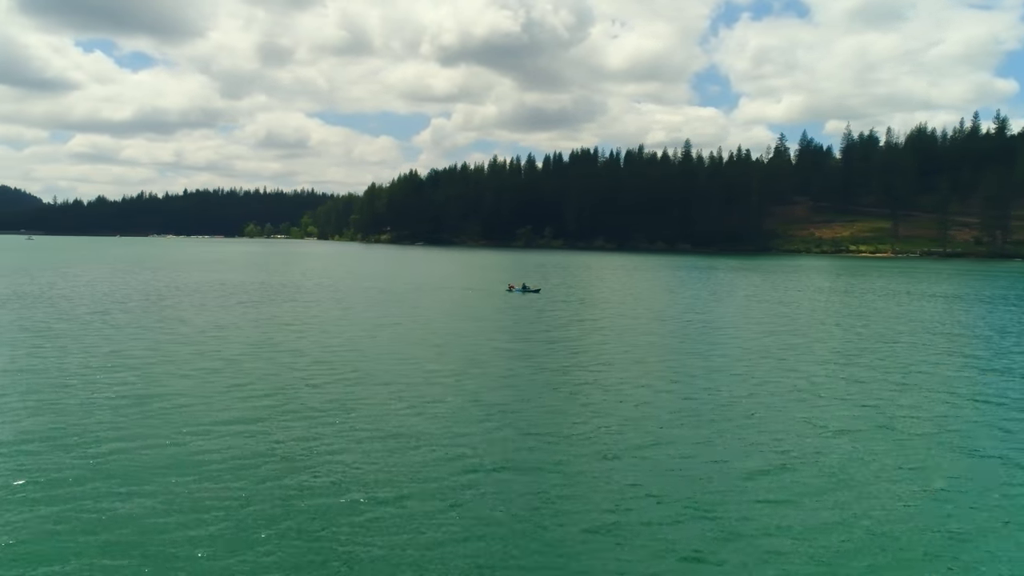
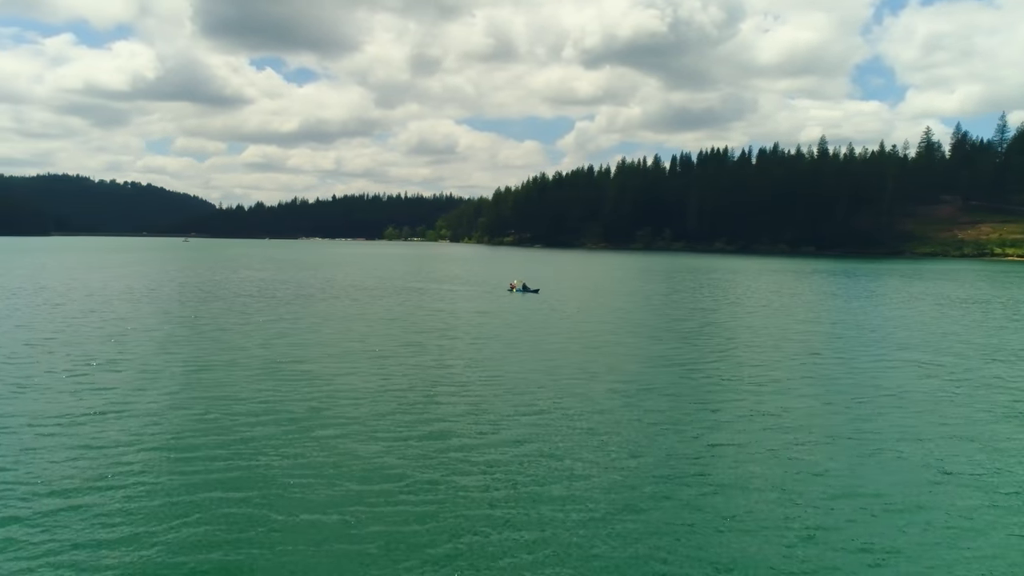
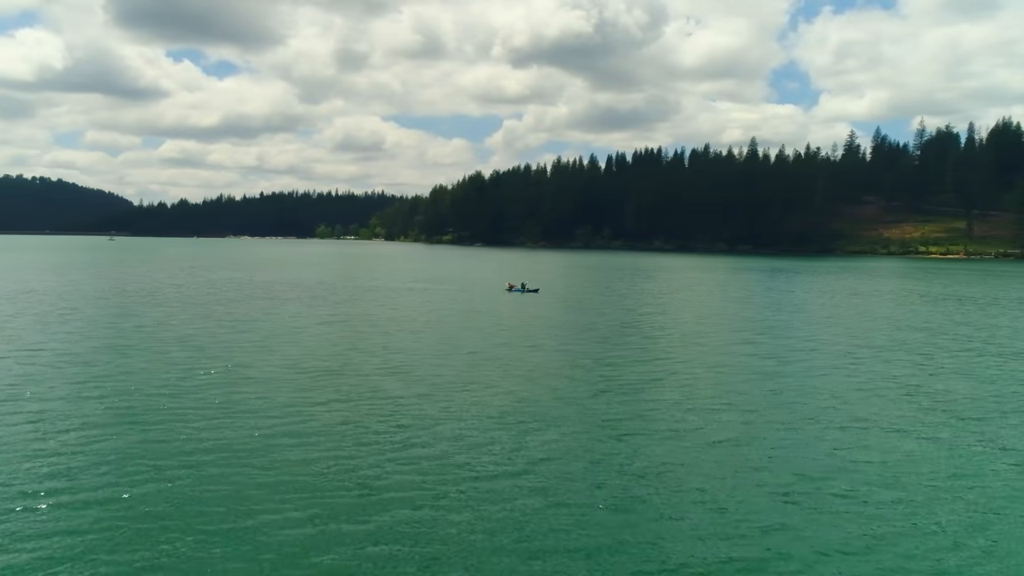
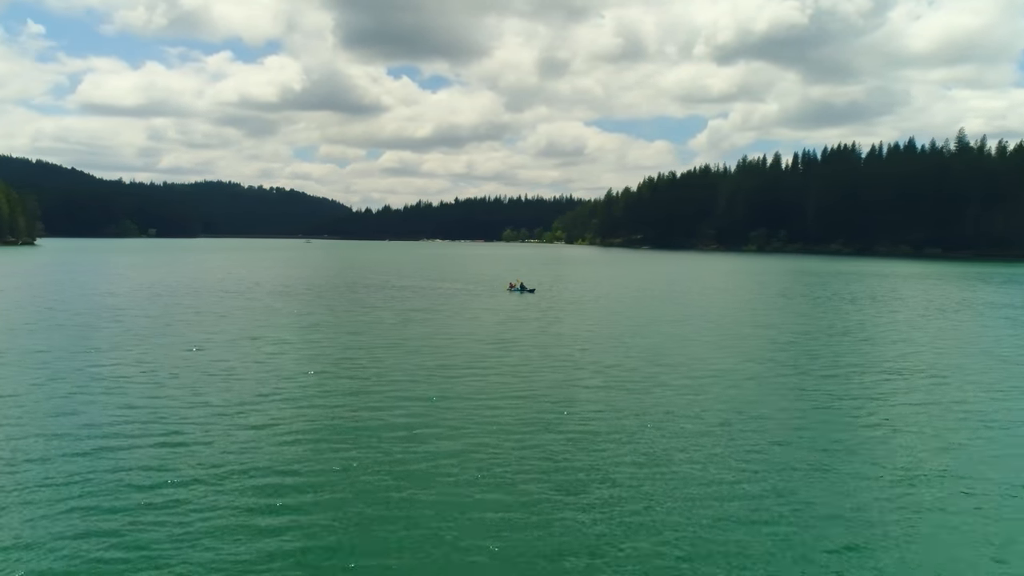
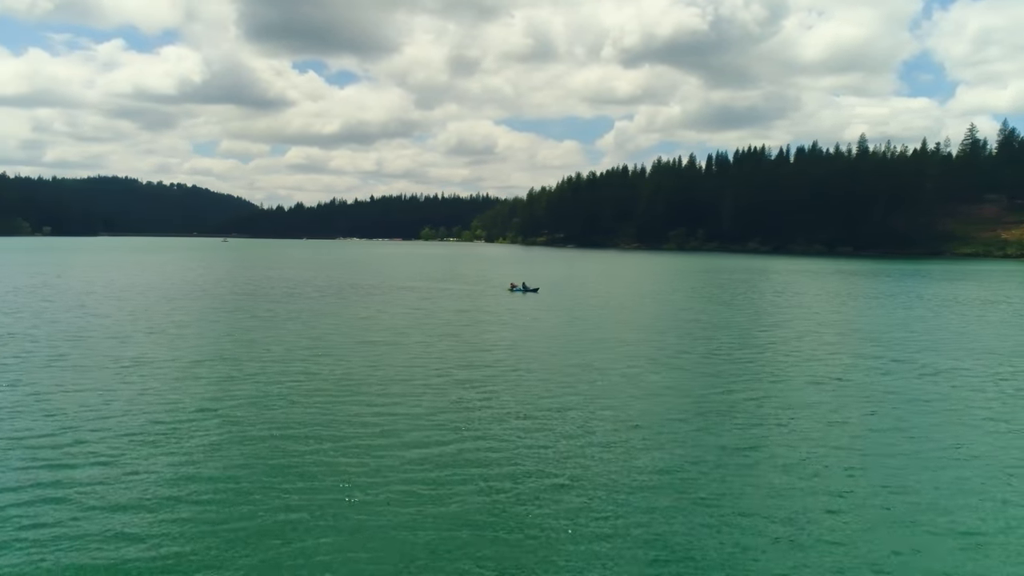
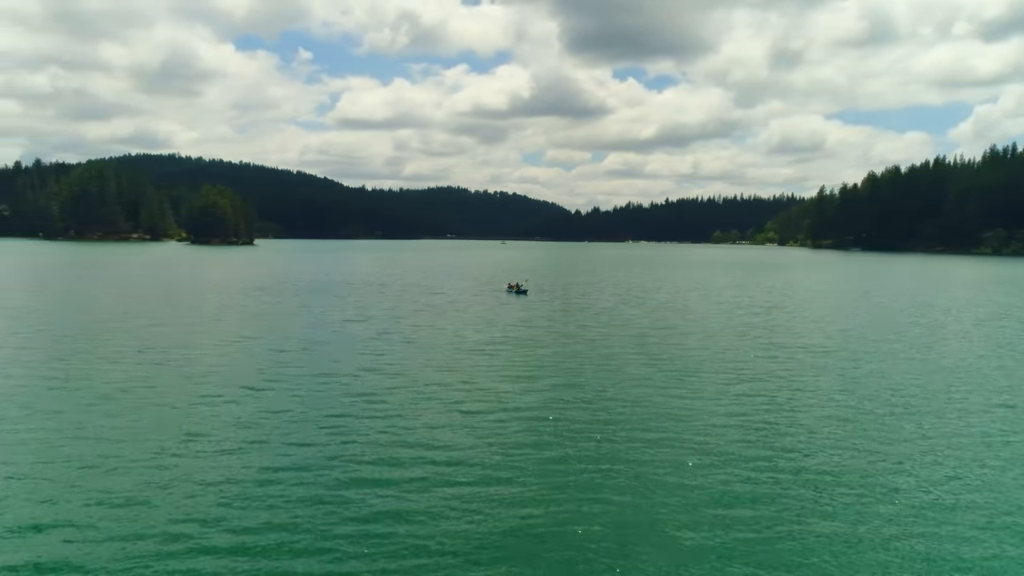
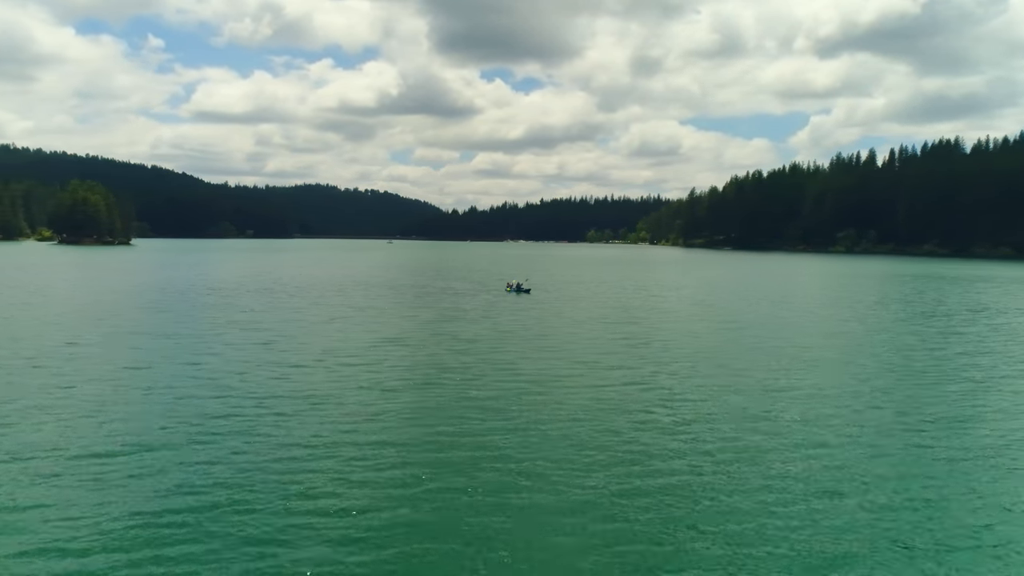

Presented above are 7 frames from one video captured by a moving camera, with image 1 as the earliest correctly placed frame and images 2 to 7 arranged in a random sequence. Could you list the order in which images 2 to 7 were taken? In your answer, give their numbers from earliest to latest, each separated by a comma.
3, 2, 5, 4, 7, 6
